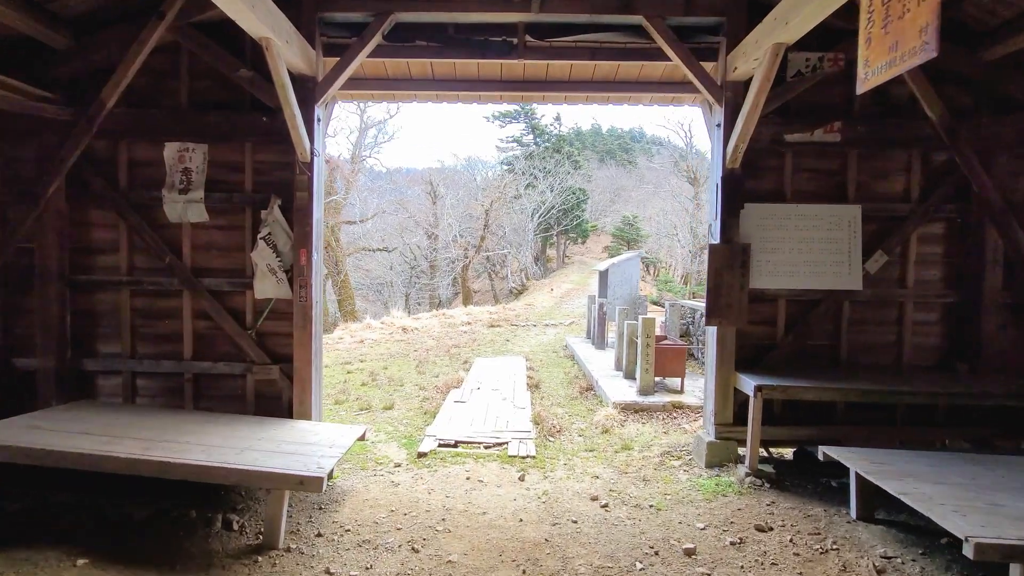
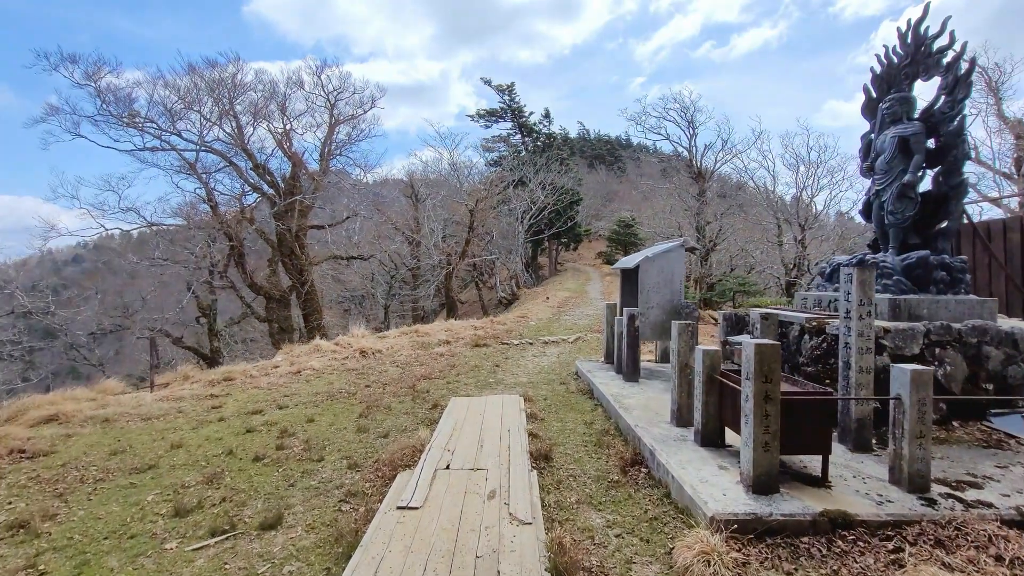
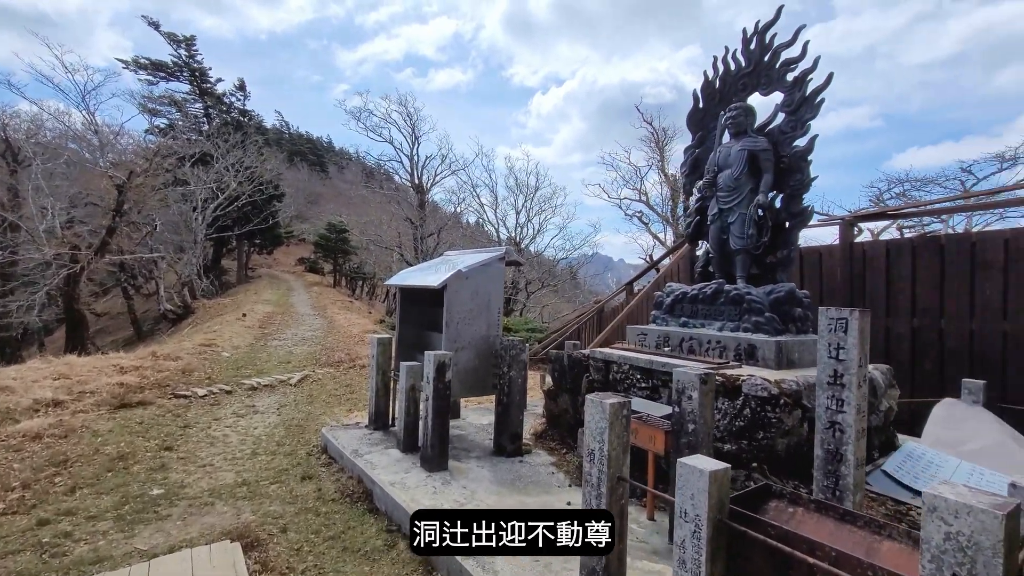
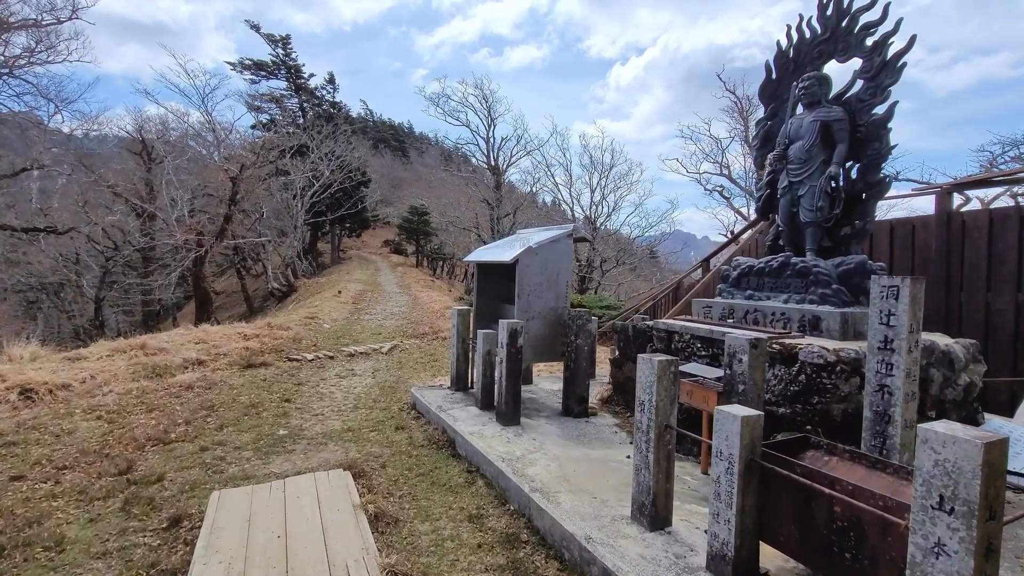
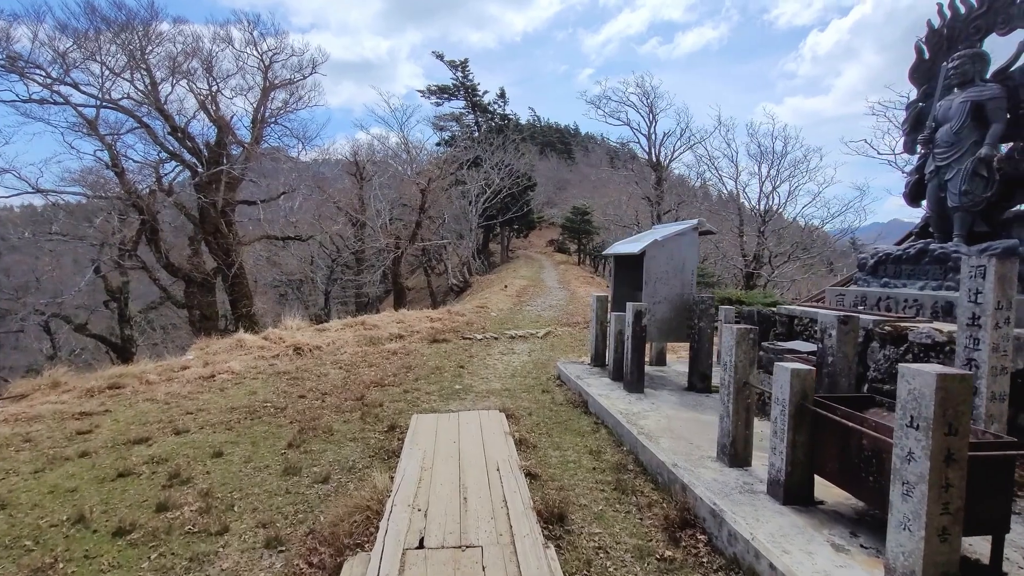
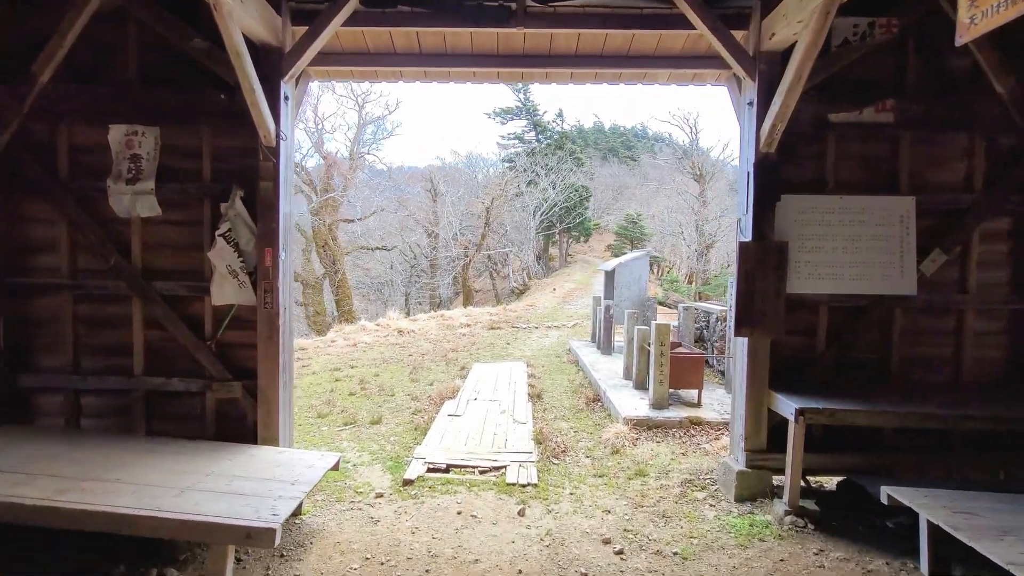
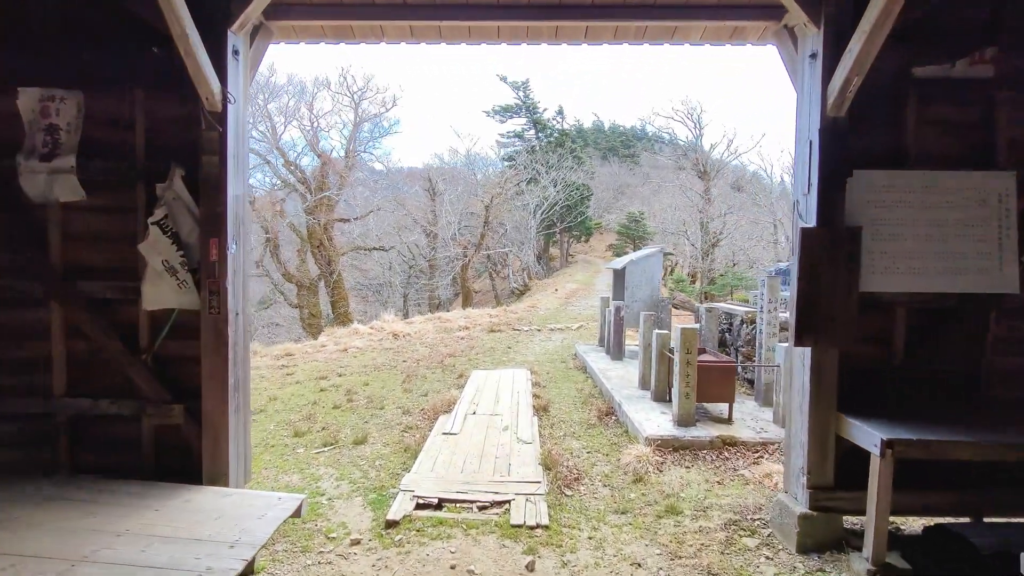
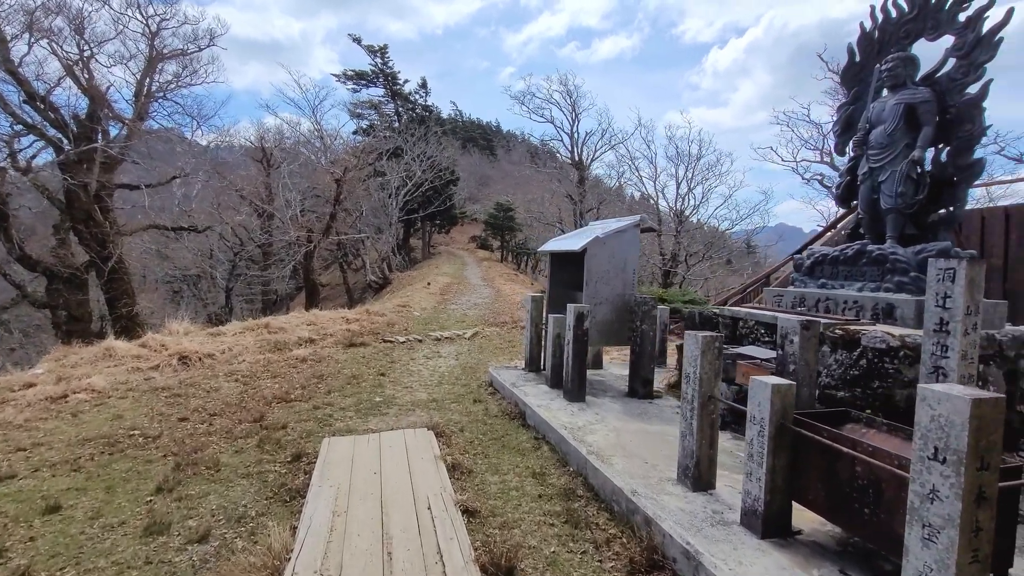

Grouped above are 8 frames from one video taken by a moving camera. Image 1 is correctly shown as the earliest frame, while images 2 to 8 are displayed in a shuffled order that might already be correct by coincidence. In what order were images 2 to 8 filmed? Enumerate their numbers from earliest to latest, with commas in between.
6, 7, 2, 5, 8, 4, 3
